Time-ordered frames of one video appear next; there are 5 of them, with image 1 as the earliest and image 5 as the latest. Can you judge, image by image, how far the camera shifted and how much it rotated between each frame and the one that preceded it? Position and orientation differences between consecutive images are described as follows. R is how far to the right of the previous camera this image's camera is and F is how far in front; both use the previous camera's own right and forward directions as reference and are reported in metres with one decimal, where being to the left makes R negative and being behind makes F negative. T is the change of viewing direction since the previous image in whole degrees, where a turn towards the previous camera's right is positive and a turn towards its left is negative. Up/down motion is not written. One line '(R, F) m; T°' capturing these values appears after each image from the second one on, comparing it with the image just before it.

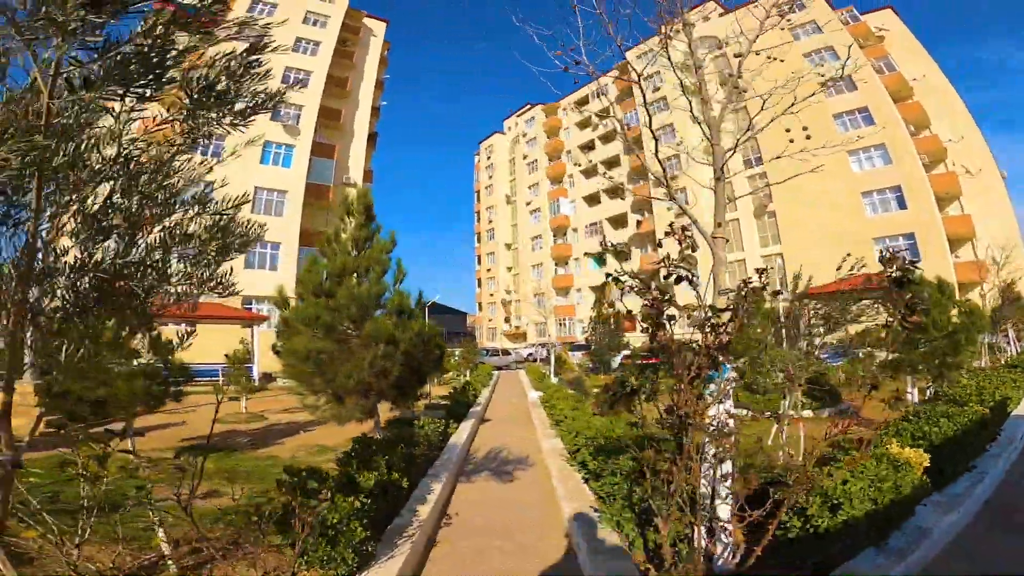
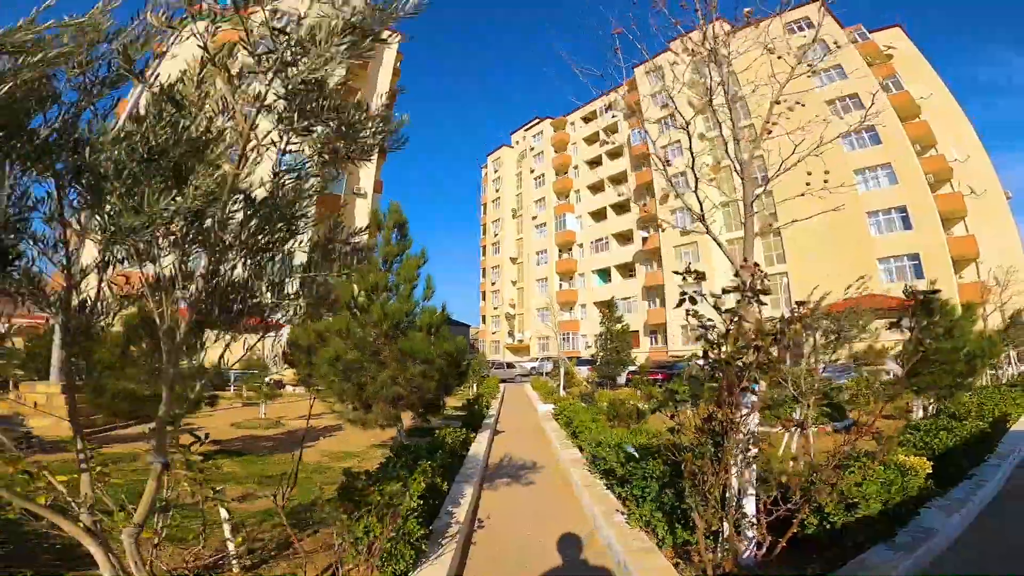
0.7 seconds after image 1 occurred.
(-0.3, -0.3) m; 0°
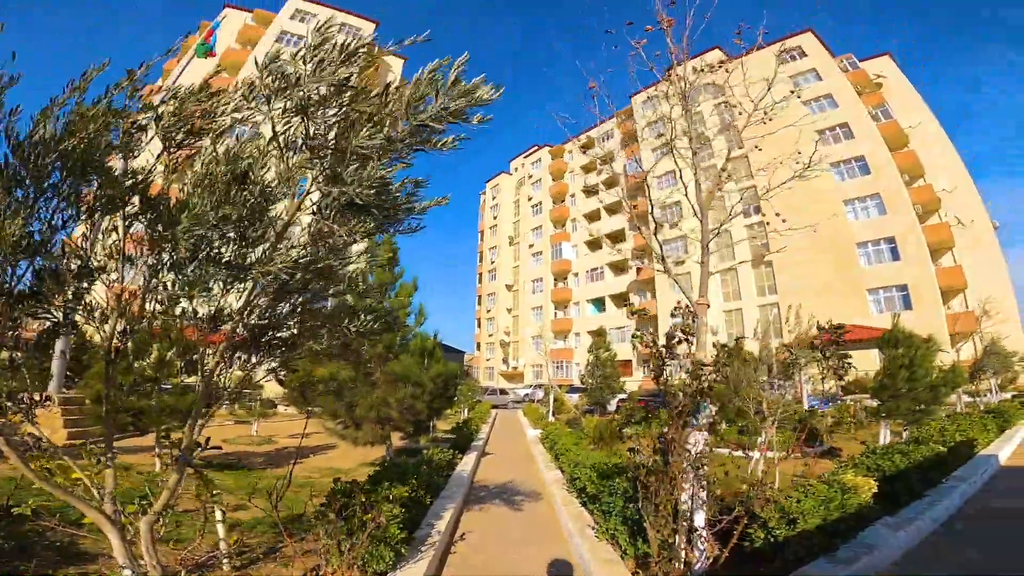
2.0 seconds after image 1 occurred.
(+0.1, -0.4) m; 0°
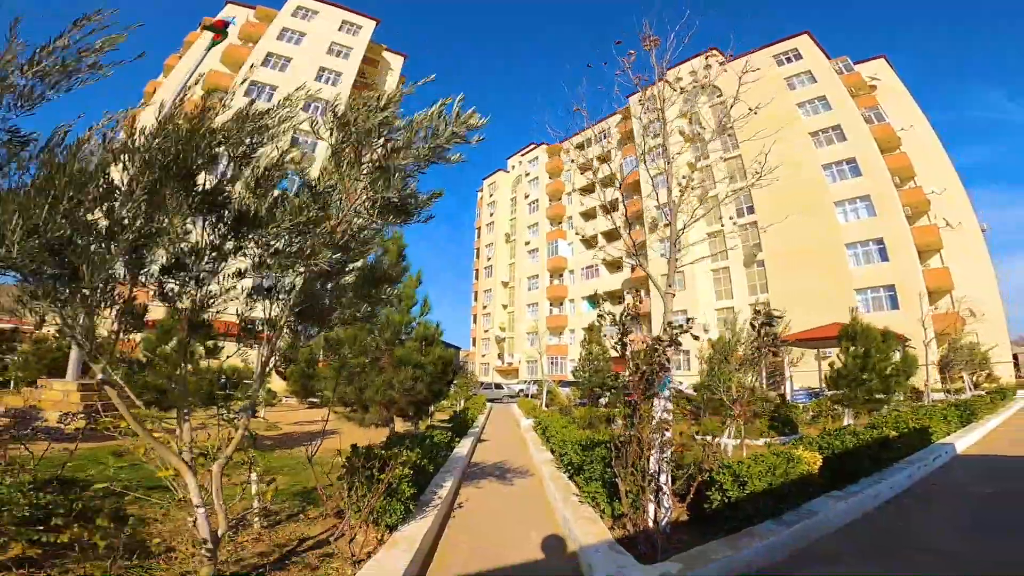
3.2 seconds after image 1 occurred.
(0.0, -0.6) m; 0°
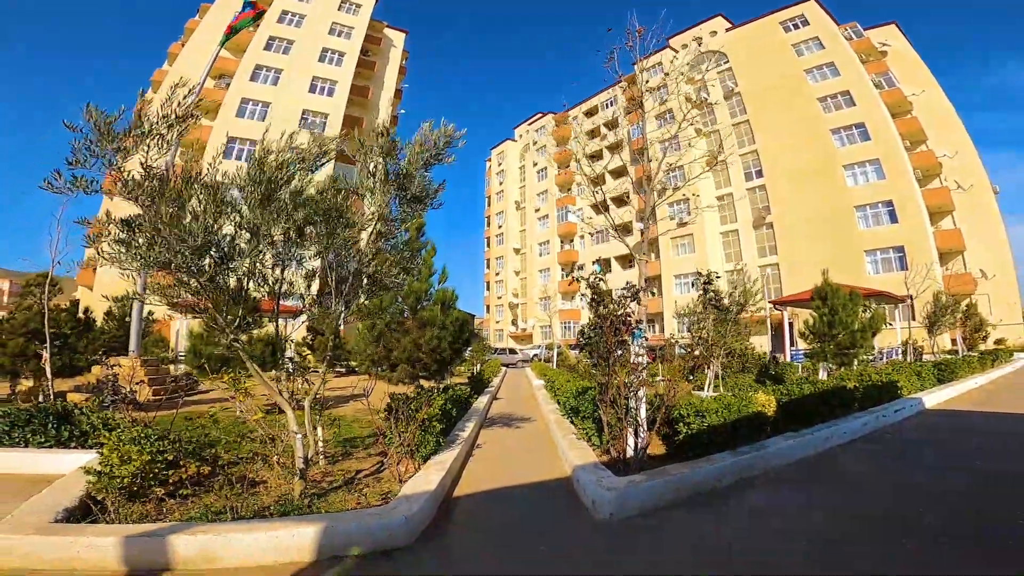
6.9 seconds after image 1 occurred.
(+0.1, -1.0) m; -1°
